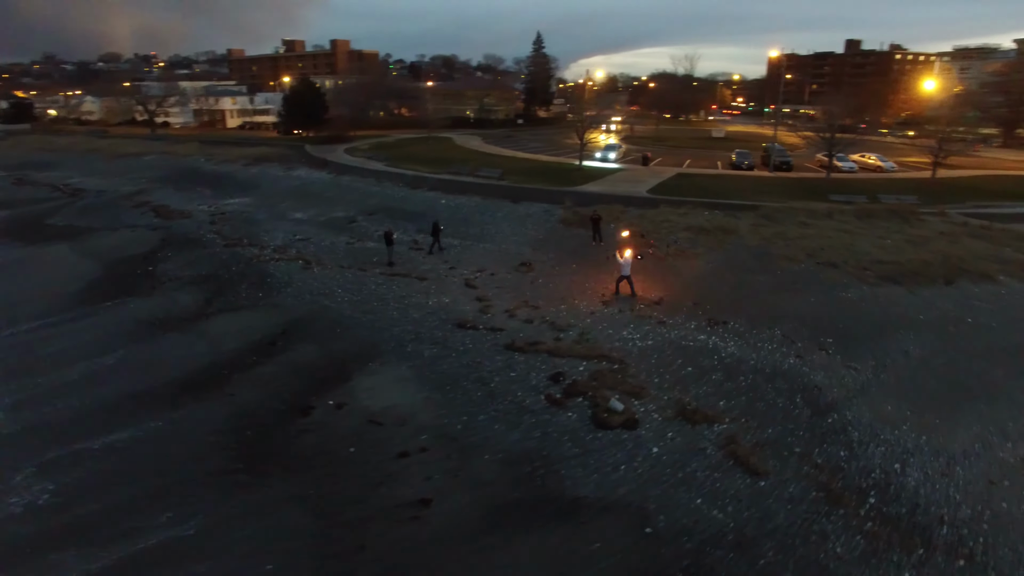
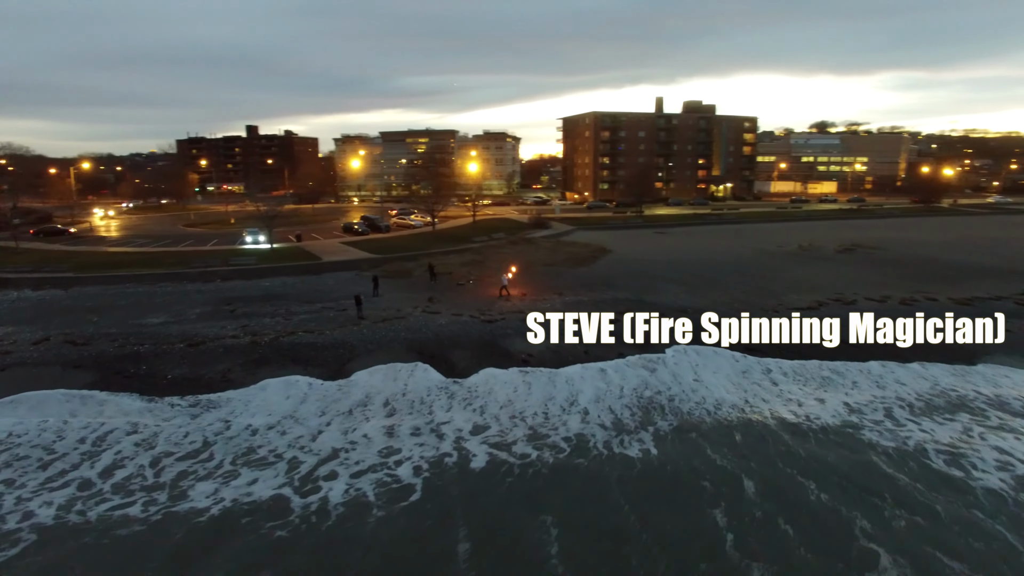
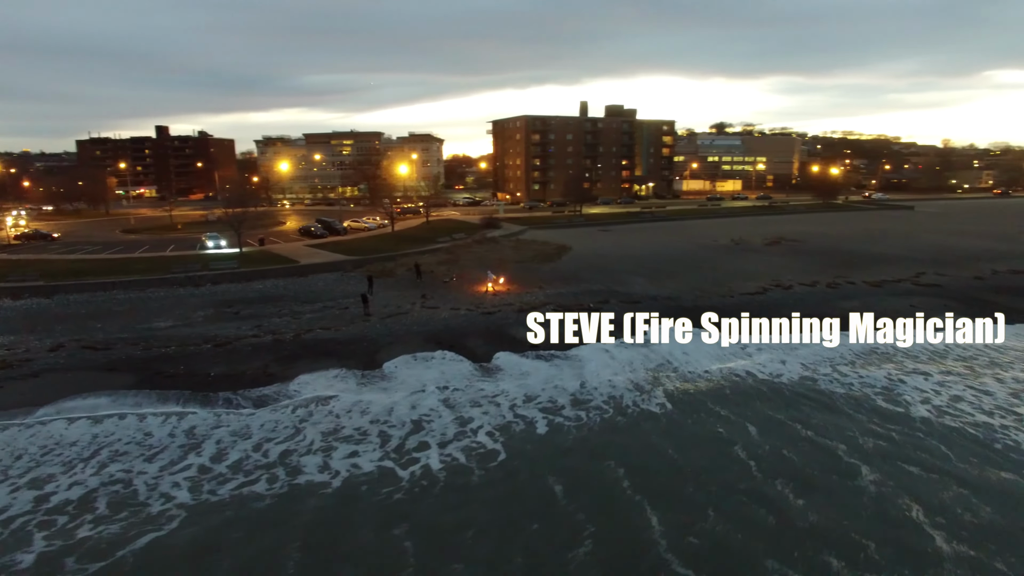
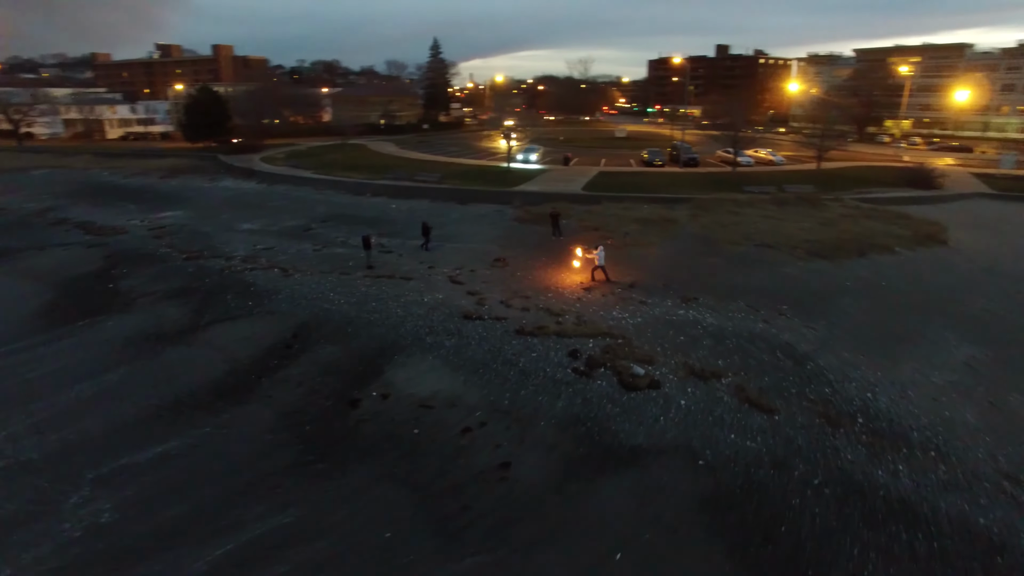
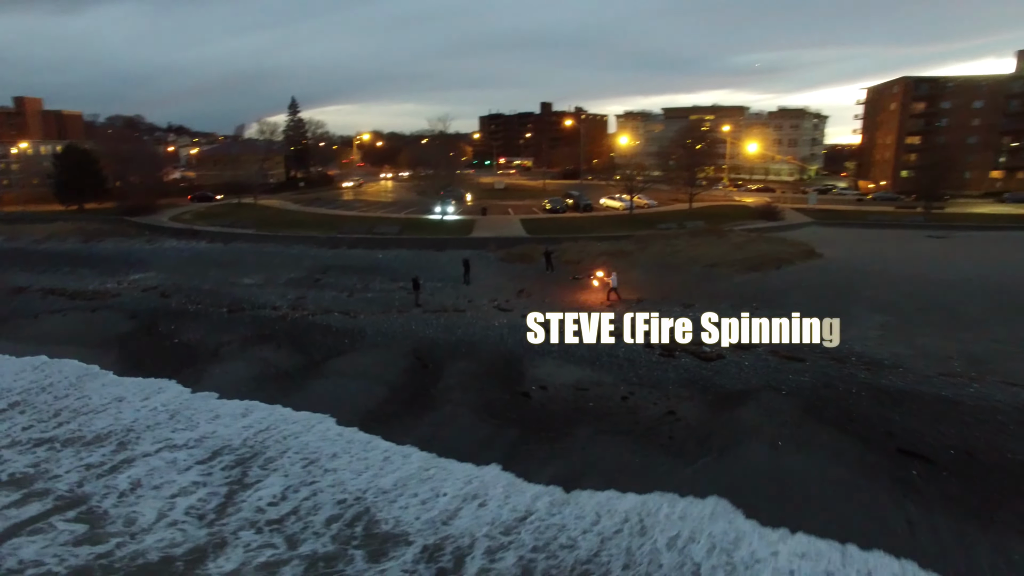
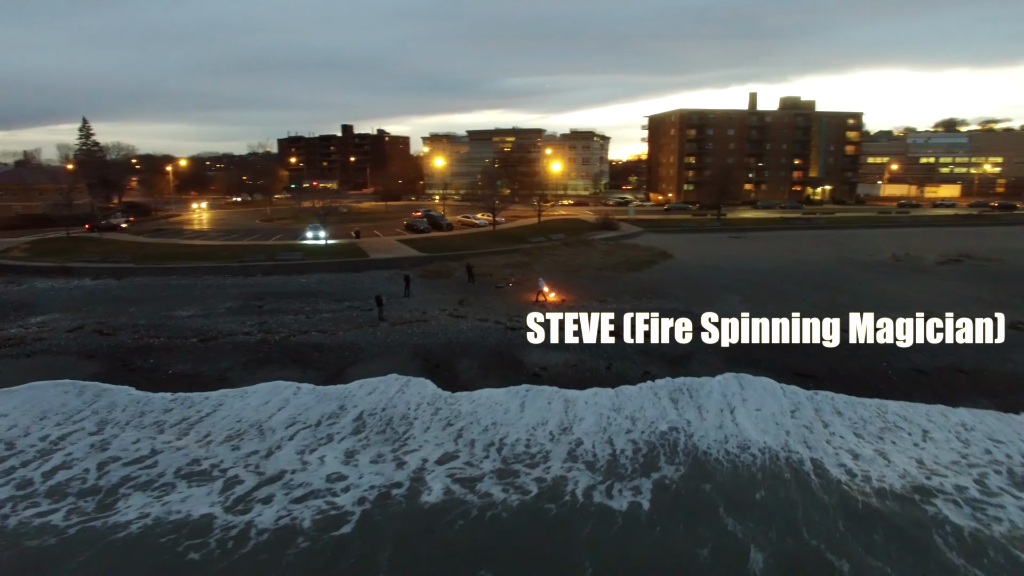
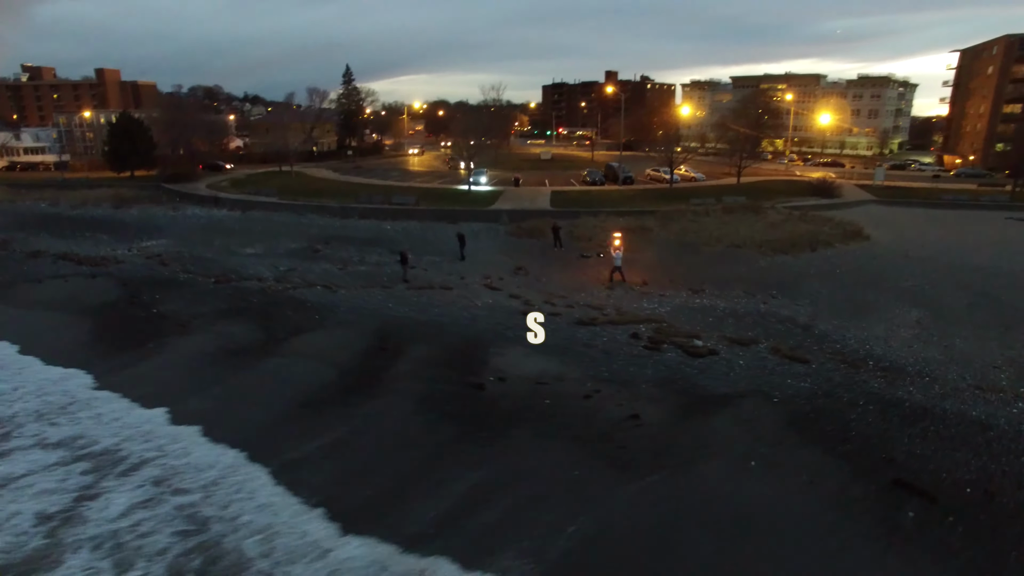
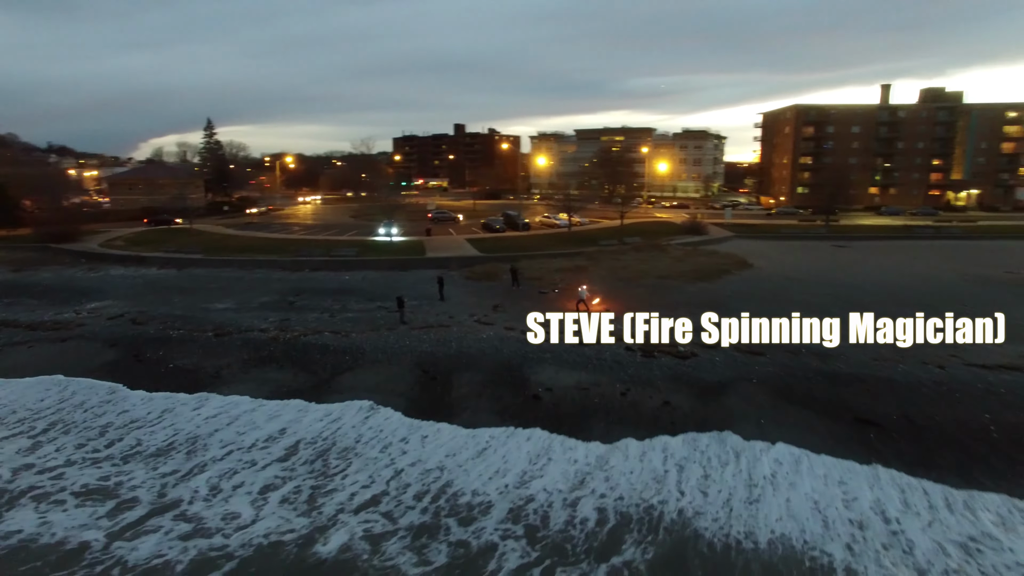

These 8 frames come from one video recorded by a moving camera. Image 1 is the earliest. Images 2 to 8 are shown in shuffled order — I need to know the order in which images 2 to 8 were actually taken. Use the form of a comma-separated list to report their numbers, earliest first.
4, 7, 5, 8, 6, 2, 3
